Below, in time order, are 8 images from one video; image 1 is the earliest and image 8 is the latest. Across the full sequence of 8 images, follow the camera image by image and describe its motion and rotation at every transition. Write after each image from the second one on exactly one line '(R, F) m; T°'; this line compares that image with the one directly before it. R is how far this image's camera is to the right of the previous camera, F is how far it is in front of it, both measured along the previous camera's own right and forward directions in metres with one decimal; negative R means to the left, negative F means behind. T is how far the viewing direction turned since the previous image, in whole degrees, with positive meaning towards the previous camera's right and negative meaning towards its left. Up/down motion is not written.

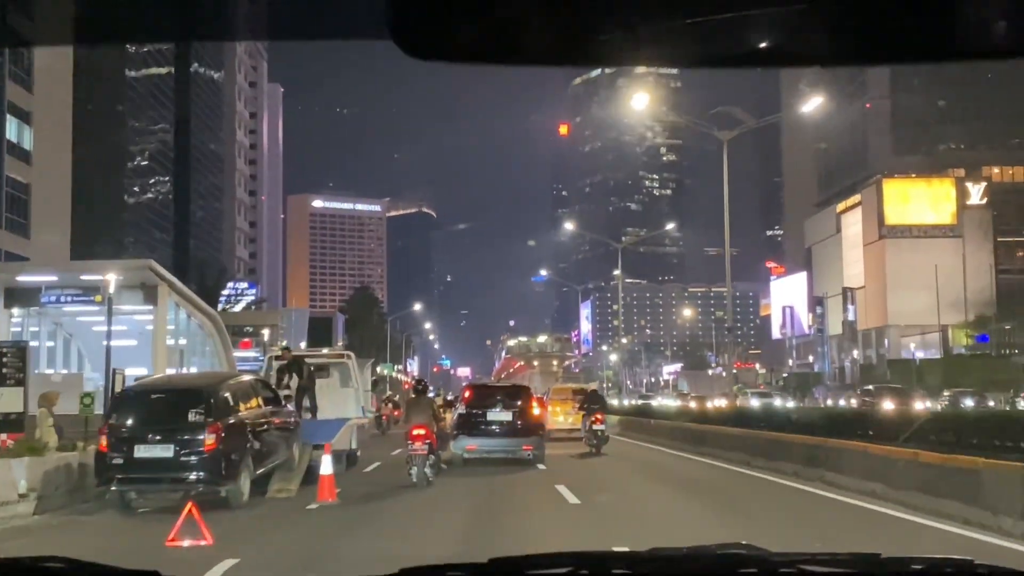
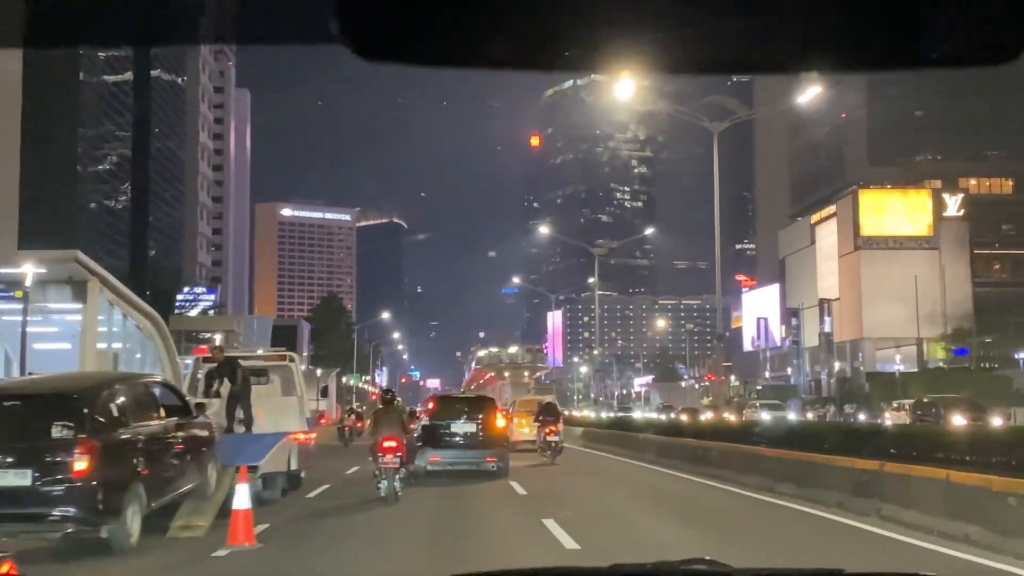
(0.0, +1.4) m; +2°
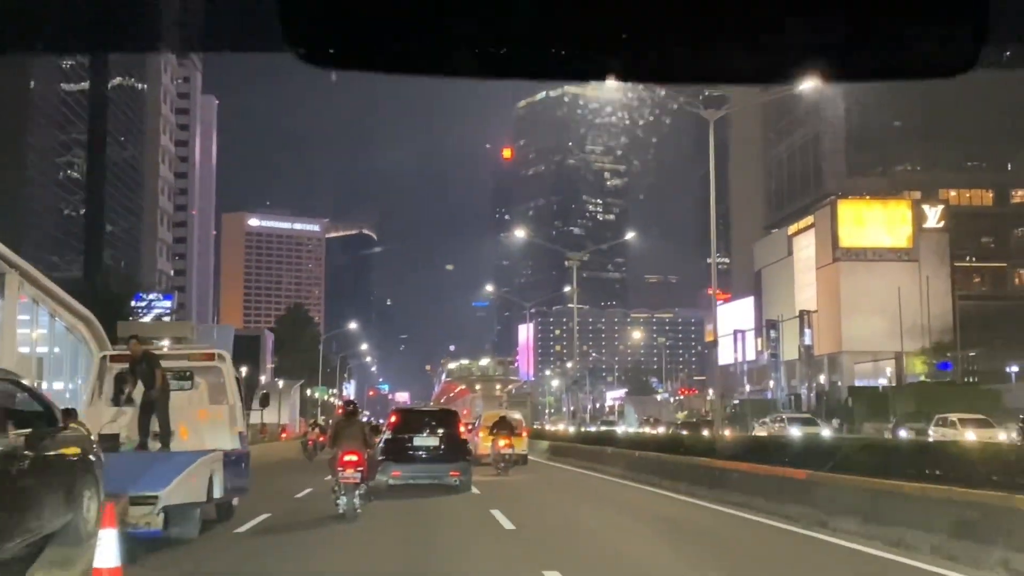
(-0.1, +1.5) m; +2°
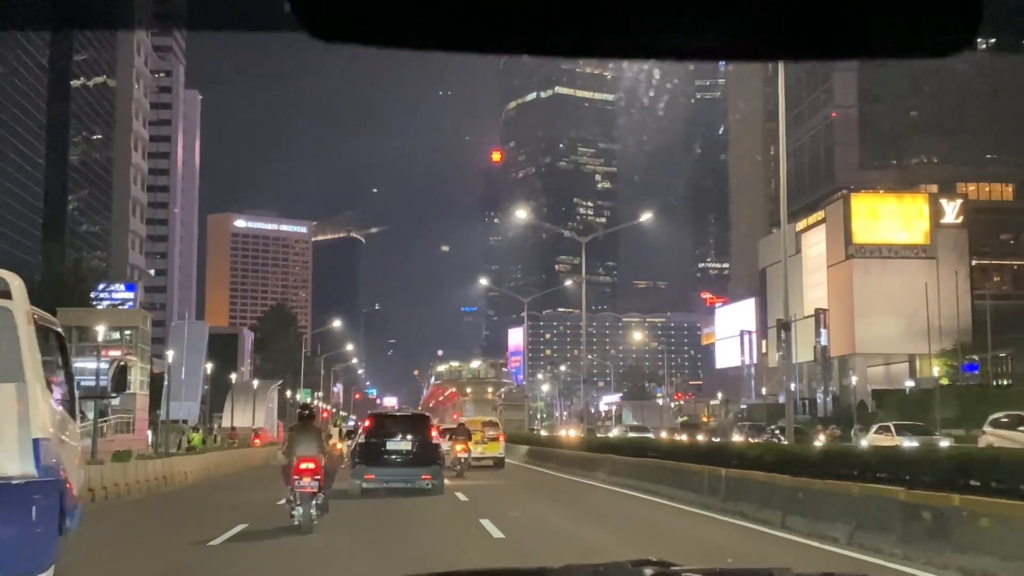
(-0.3, +3.2) m; +1°
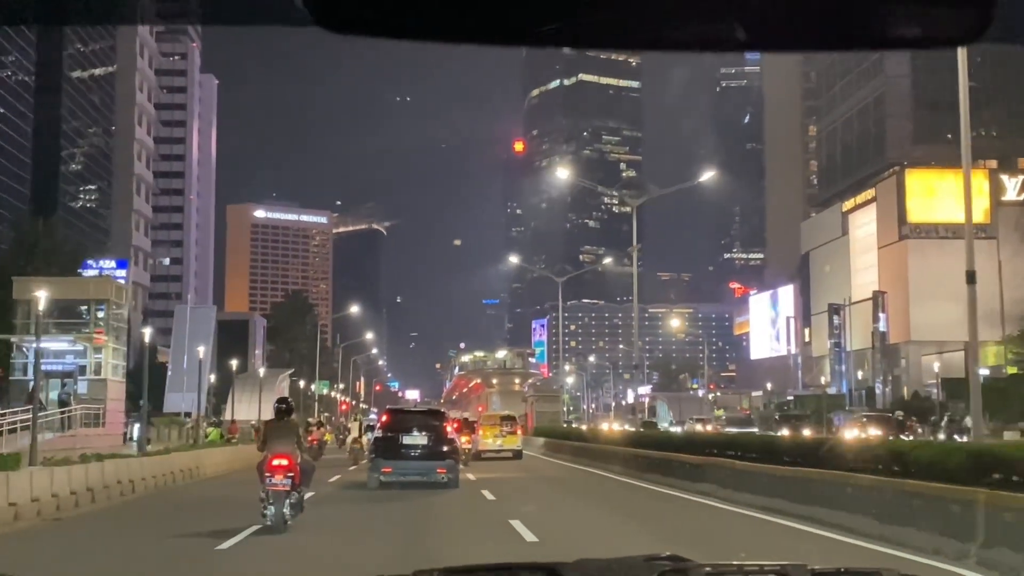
(-0.4, +3.3) m; -1°
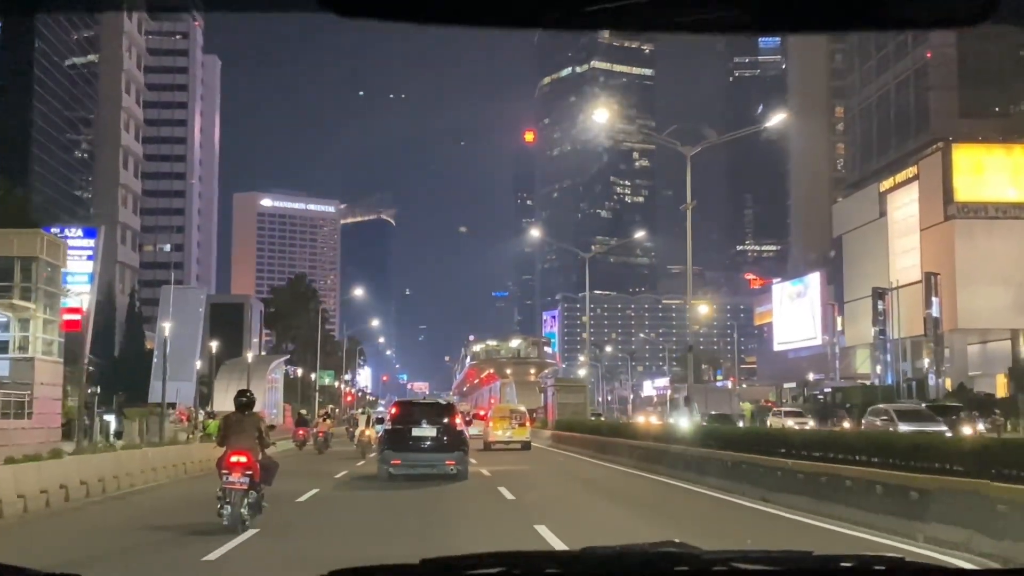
(-0.3, +3.4) m; -1°
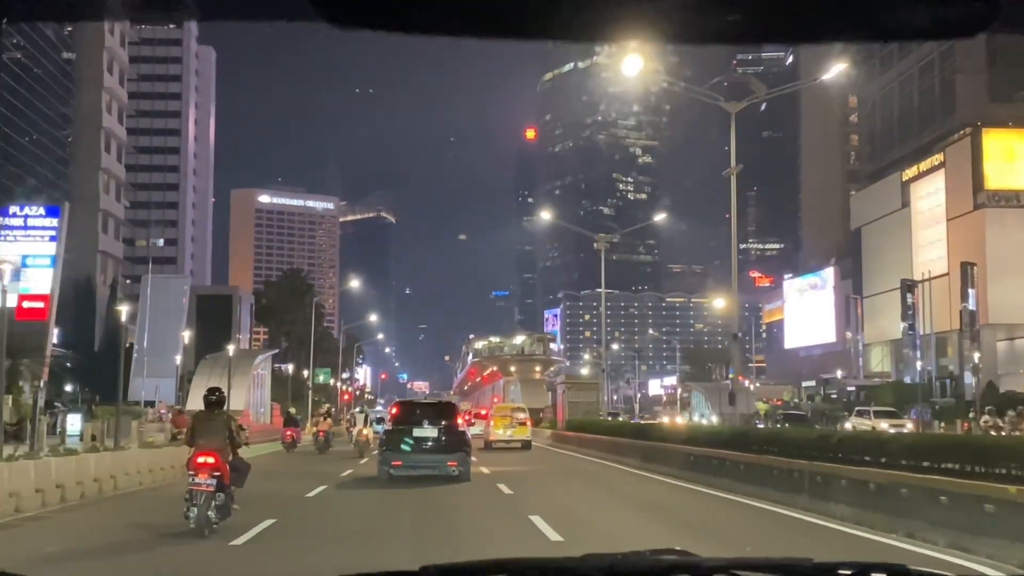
(-0.2, +2.4) m; 0°
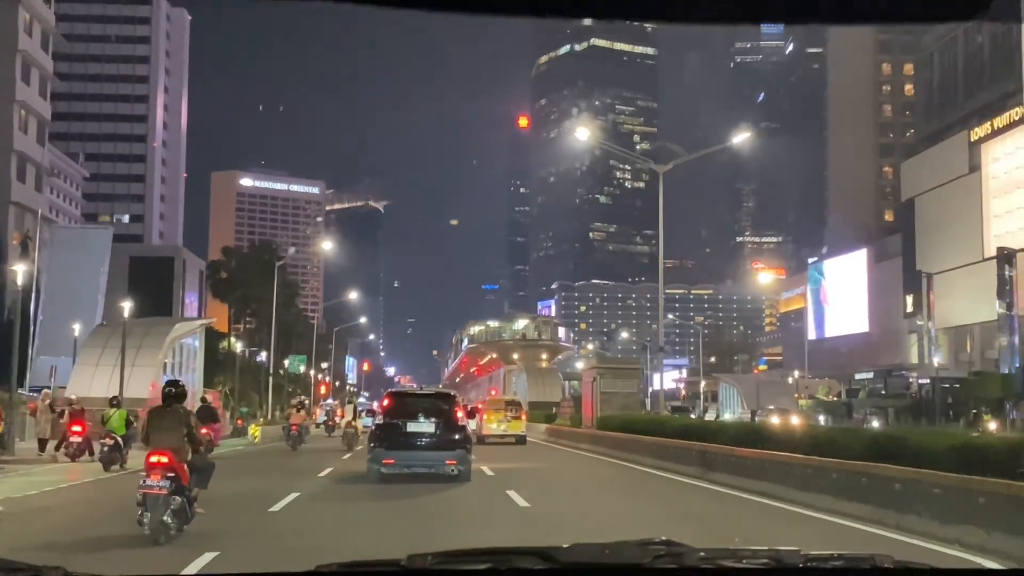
(-0.7, +7.1) m; +1°
